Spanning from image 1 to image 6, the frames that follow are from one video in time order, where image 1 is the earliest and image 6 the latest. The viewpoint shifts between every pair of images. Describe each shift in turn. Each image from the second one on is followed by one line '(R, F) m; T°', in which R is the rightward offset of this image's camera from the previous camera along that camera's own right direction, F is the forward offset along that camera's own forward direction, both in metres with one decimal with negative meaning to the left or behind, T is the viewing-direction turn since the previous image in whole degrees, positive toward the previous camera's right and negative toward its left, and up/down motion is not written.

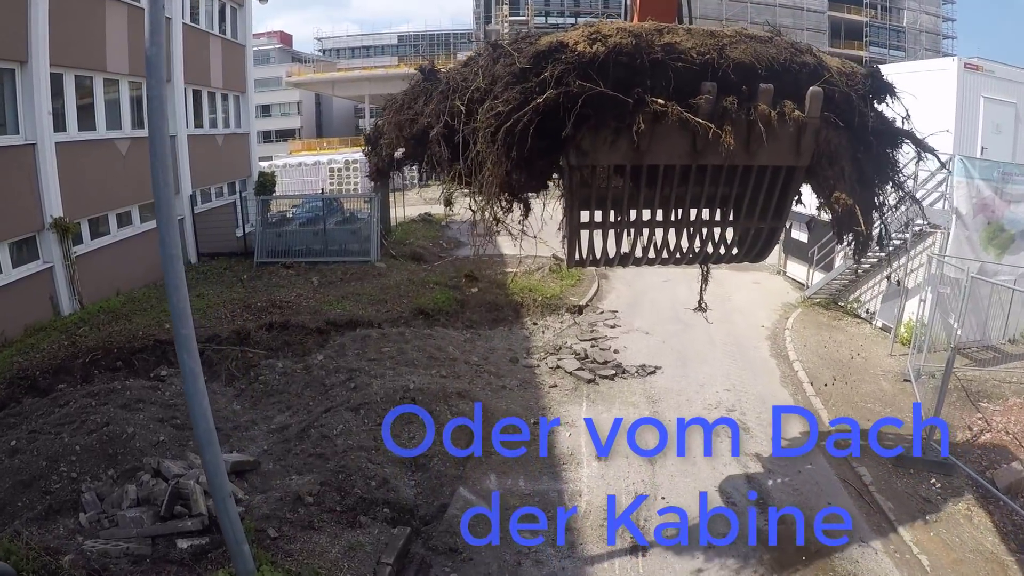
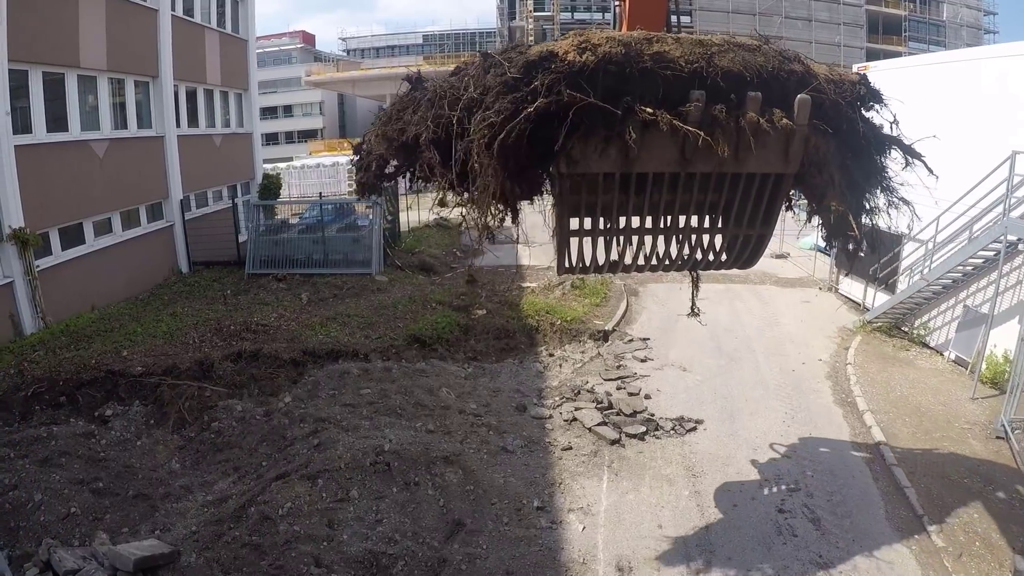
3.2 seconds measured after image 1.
(+0.2, +1.6) m; -3°
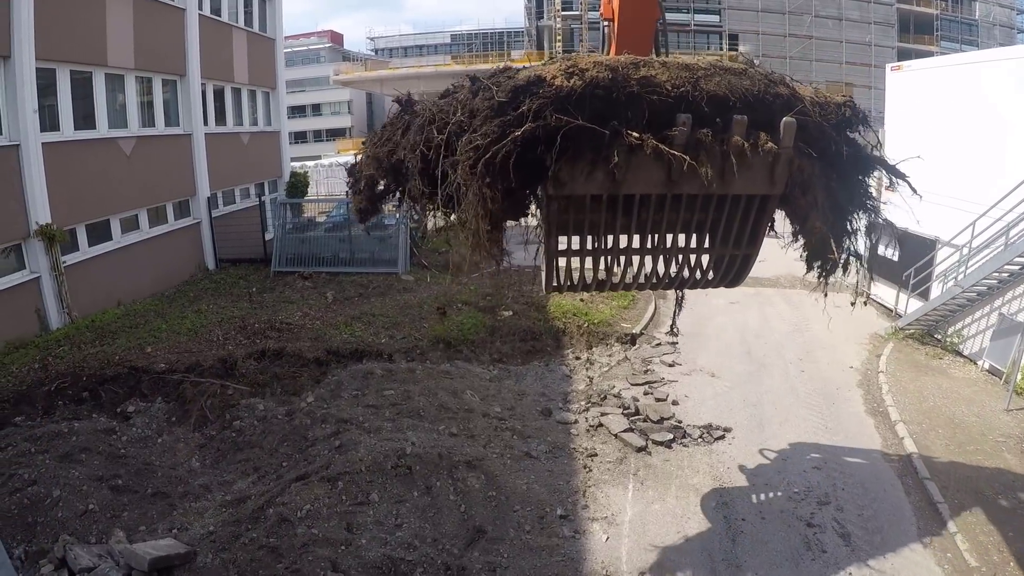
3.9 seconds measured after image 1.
(0.0, +0.1) m; -2°
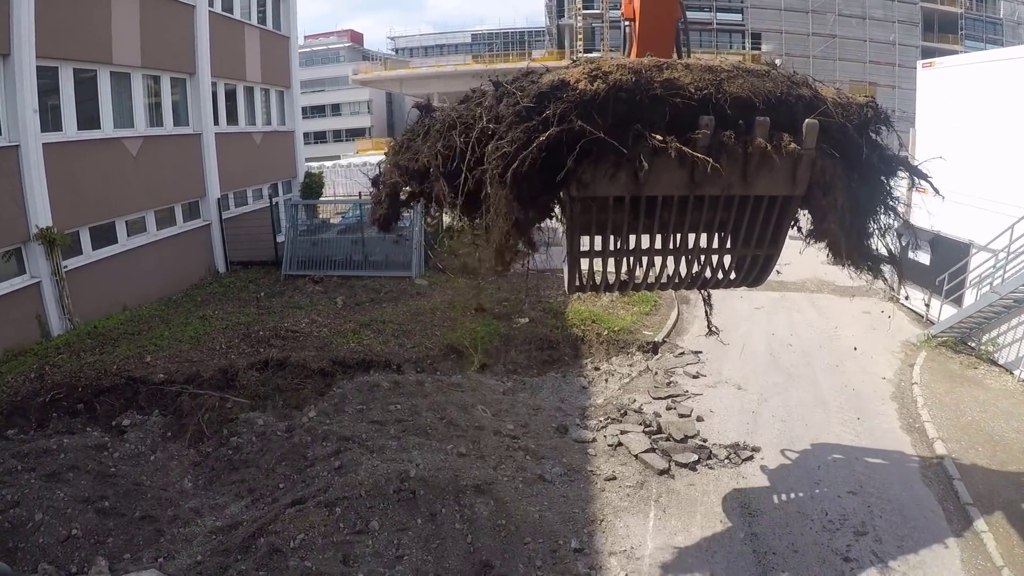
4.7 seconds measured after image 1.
(+0.1, +0.5) m; -2°
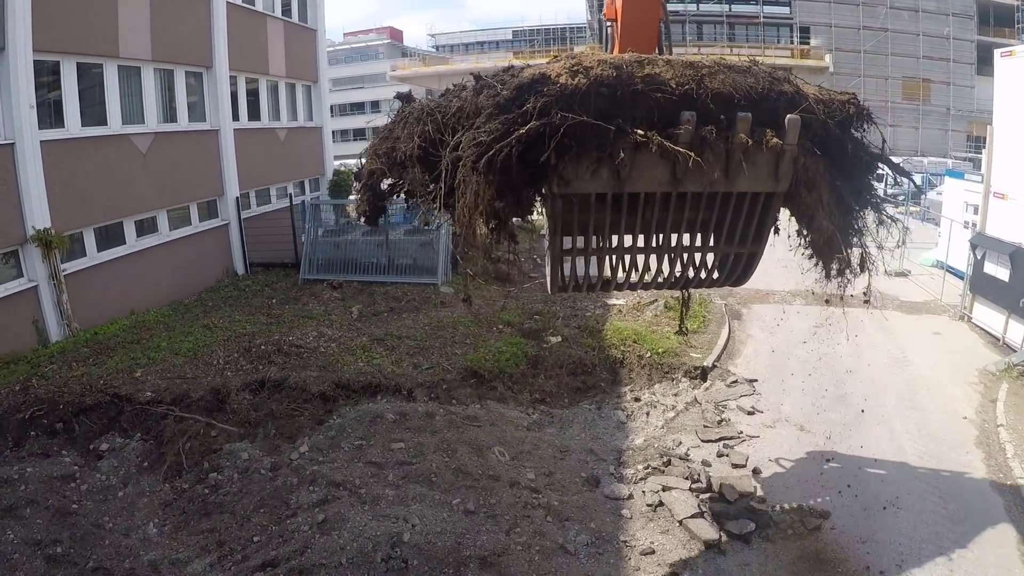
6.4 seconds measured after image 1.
(+0.1, +1.0) m; -3°
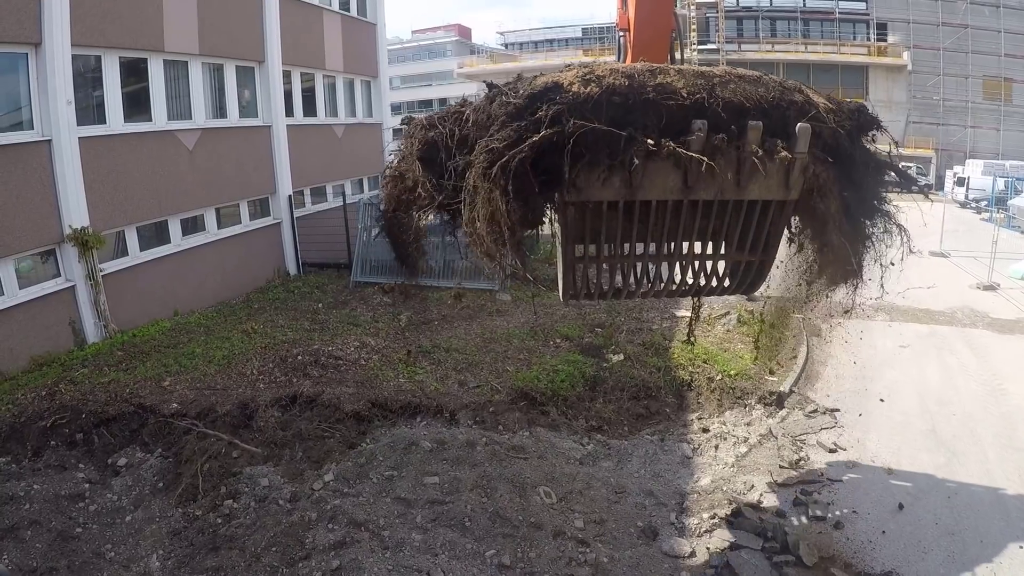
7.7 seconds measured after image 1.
(+0.1, +0.7) m; -5°
